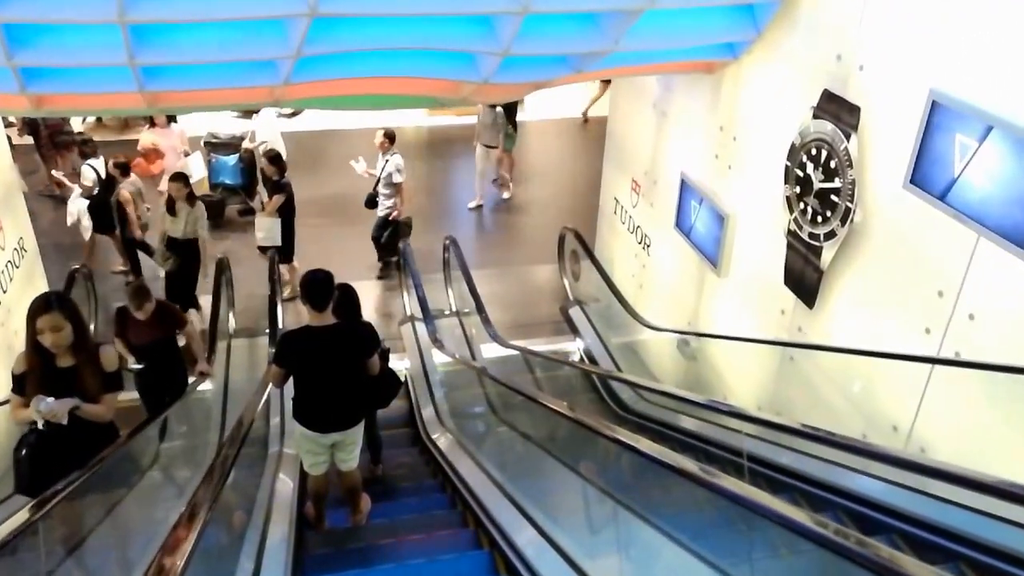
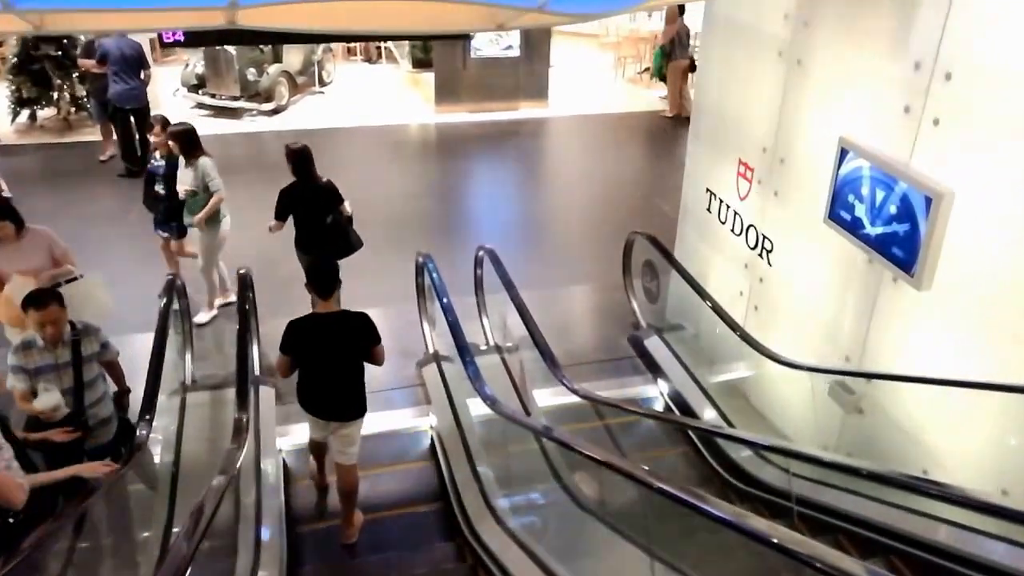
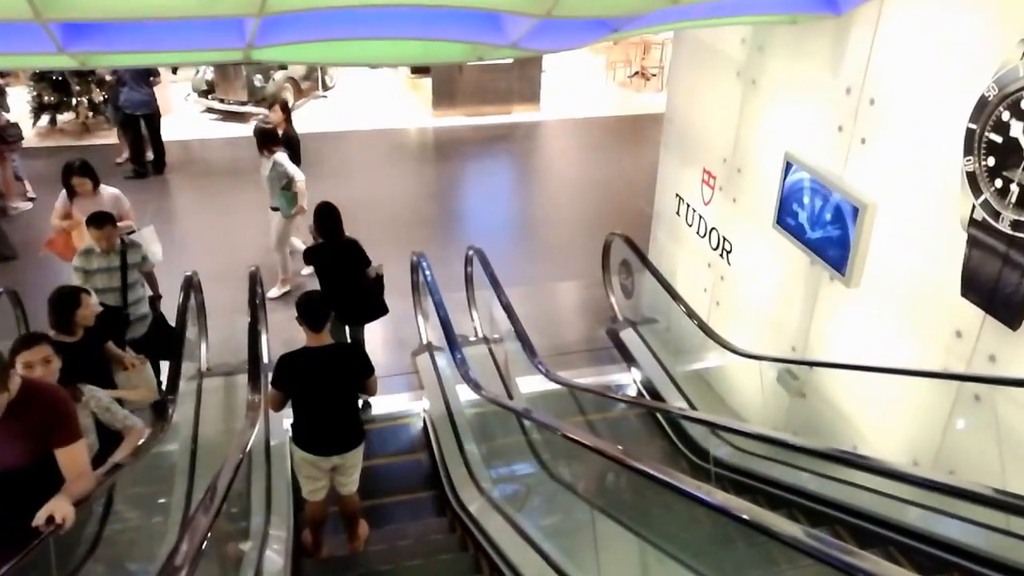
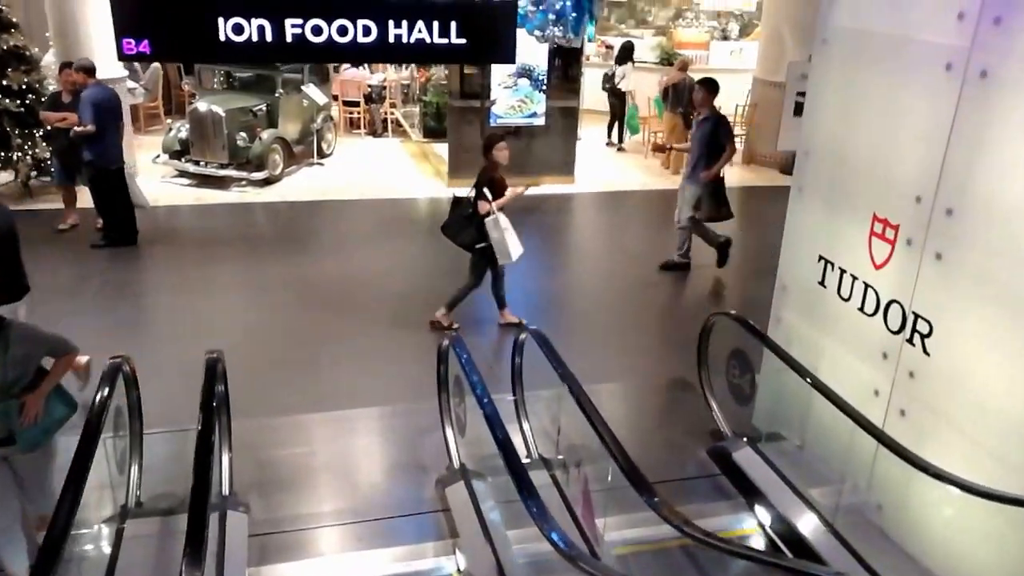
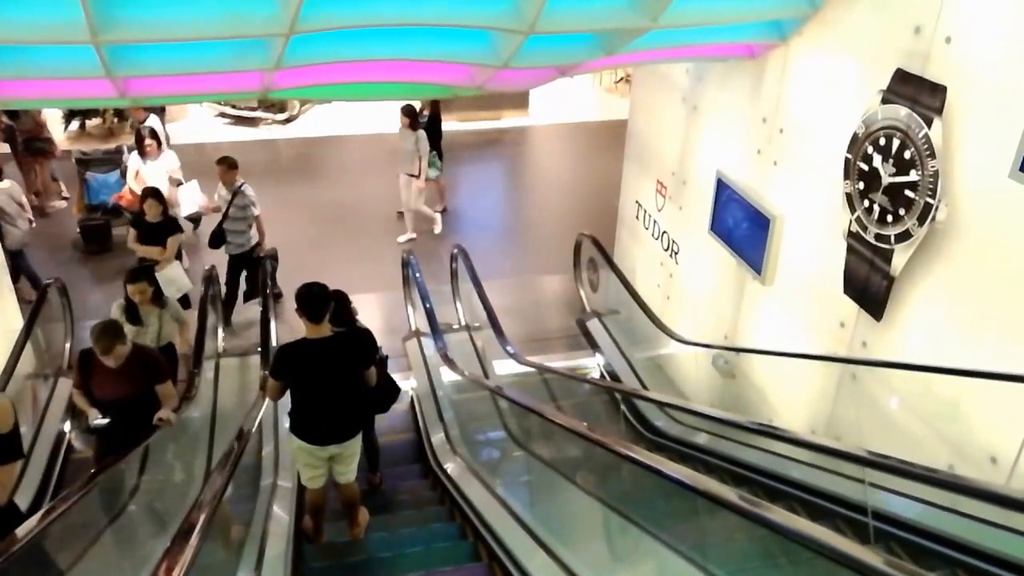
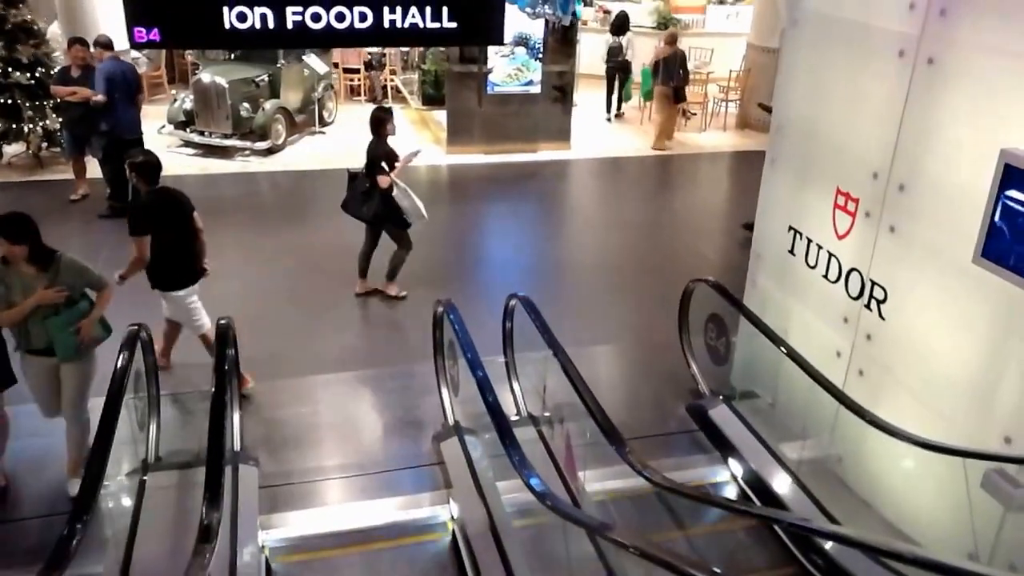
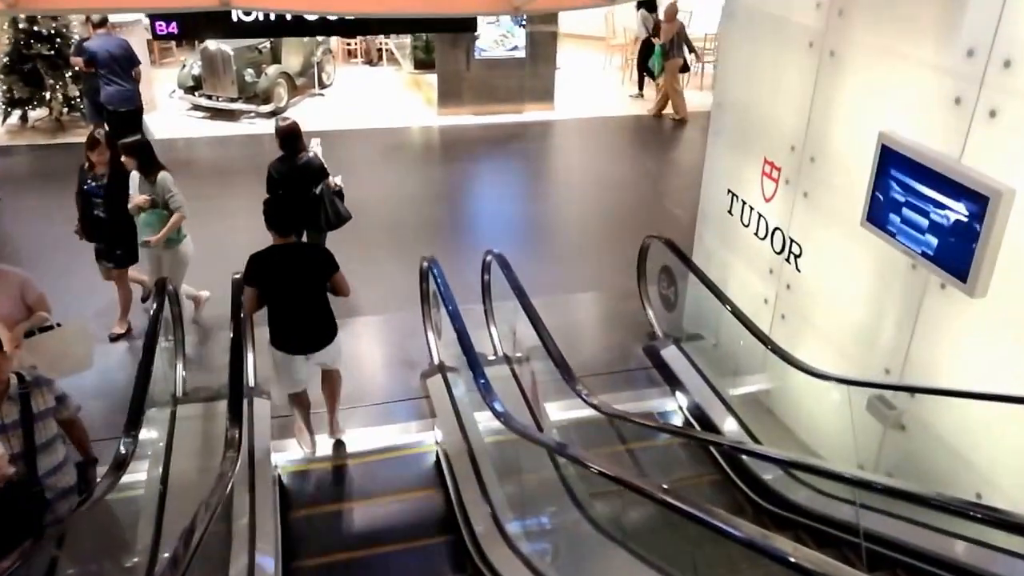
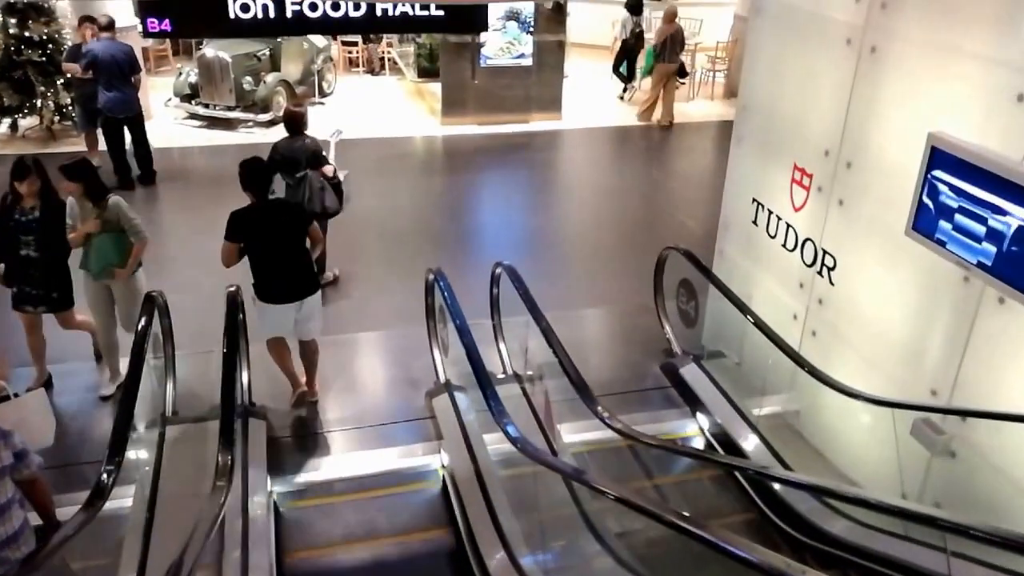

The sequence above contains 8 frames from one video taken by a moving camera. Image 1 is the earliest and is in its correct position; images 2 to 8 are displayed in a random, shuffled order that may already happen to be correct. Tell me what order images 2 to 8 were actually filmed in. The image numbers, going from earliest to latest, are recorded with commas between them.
5, 3, 2, 7, 8, 6, 4
